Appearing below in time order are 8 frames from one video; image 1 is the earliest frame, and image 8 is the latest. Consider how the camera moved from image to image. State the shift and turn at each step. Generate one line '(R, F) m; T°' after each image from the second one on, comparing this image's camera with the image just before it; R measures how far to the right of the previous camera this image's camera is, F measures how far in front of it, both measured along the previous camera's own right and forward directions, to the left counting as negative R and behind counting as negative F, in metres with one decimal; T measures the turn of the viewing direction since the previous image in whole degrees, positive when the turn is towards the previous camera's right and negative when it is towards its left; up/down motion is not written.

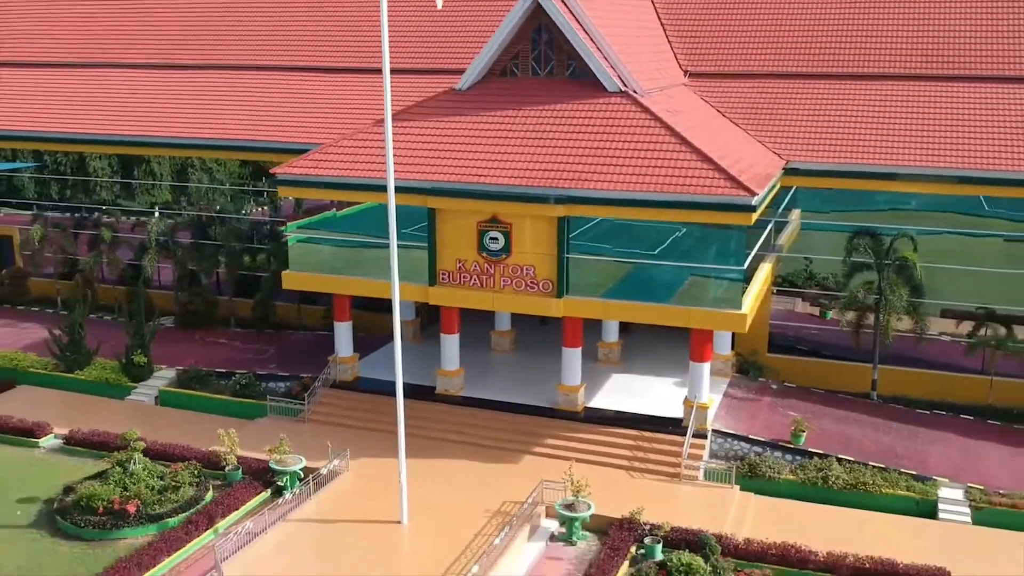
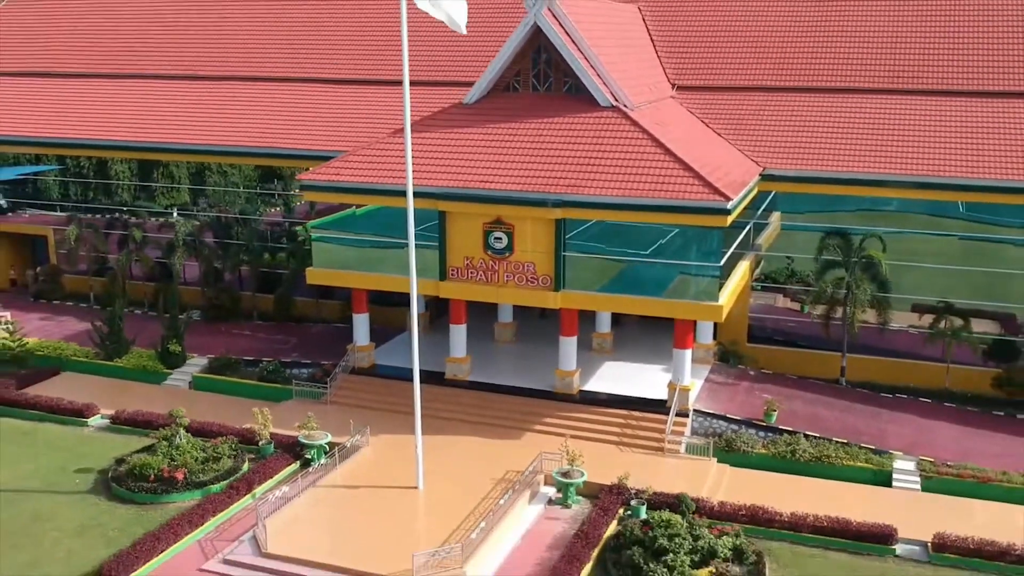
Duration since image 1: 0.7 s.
(-0.1, -2.0) m; 0°
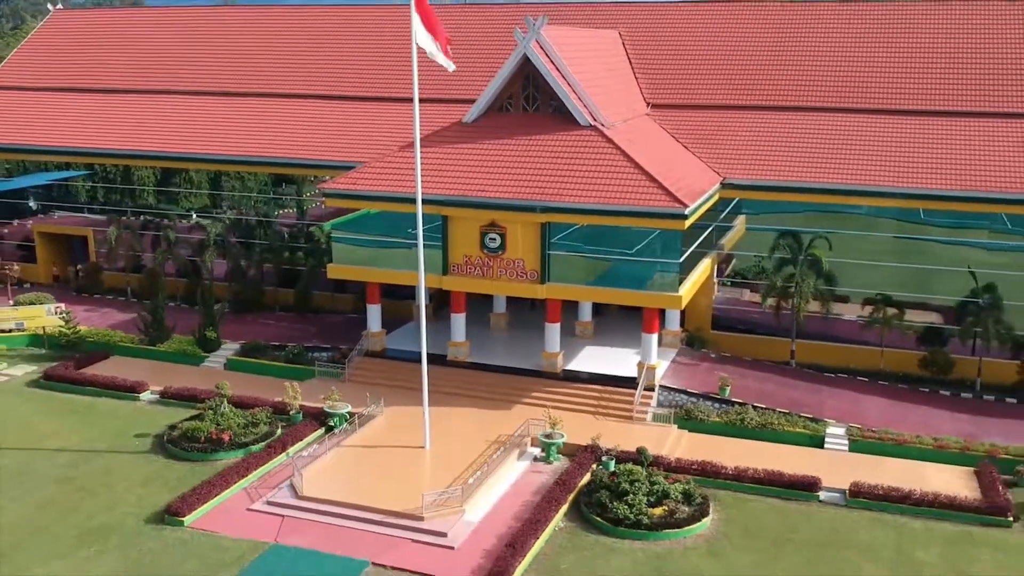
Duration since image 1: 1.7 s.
(+0.2, -3.2) m; 0°
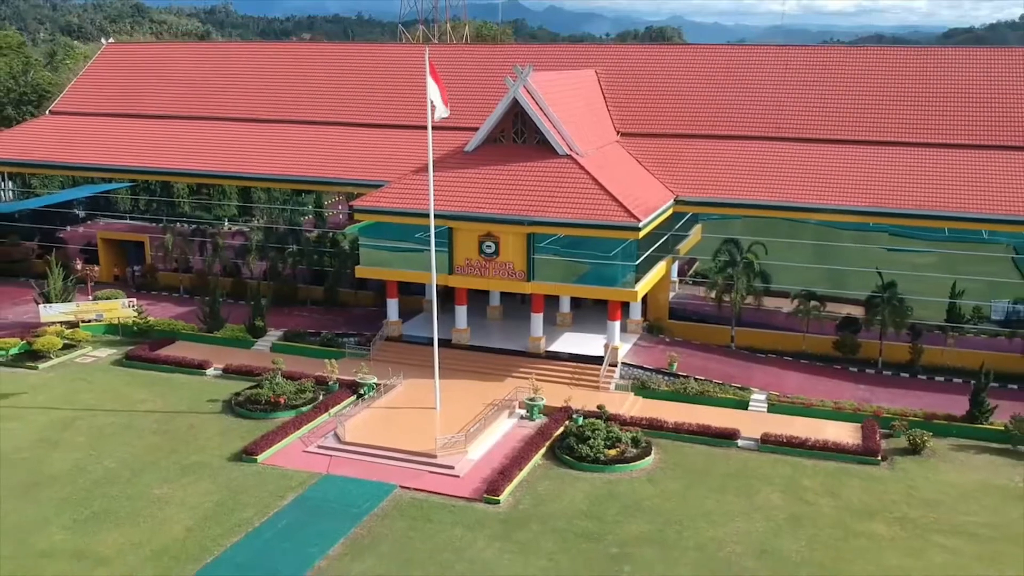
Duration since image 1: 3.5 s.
(+0.2, -5.6) m; 0°
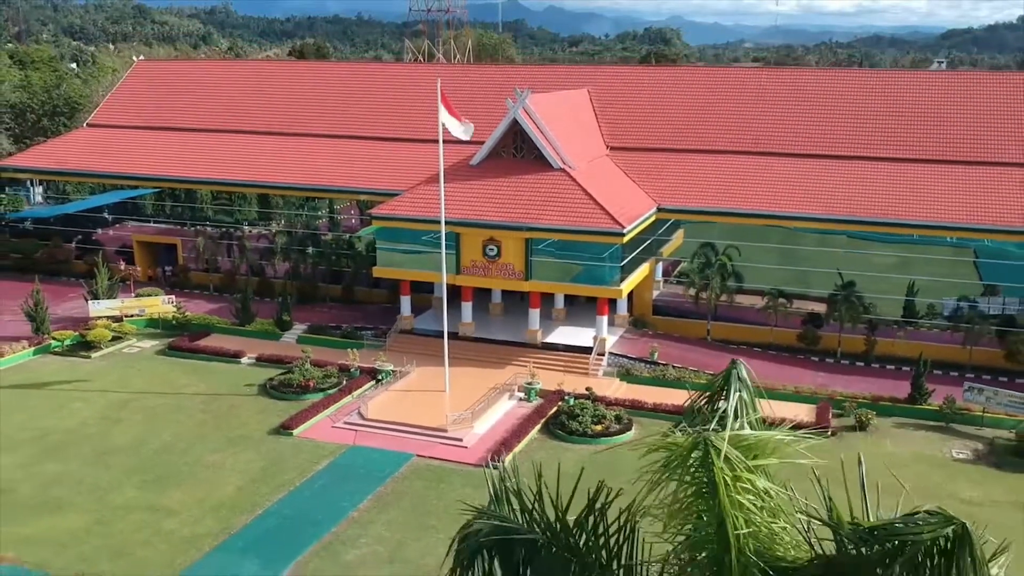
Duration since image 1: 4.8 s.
(0.0, -3.7) m; 0°
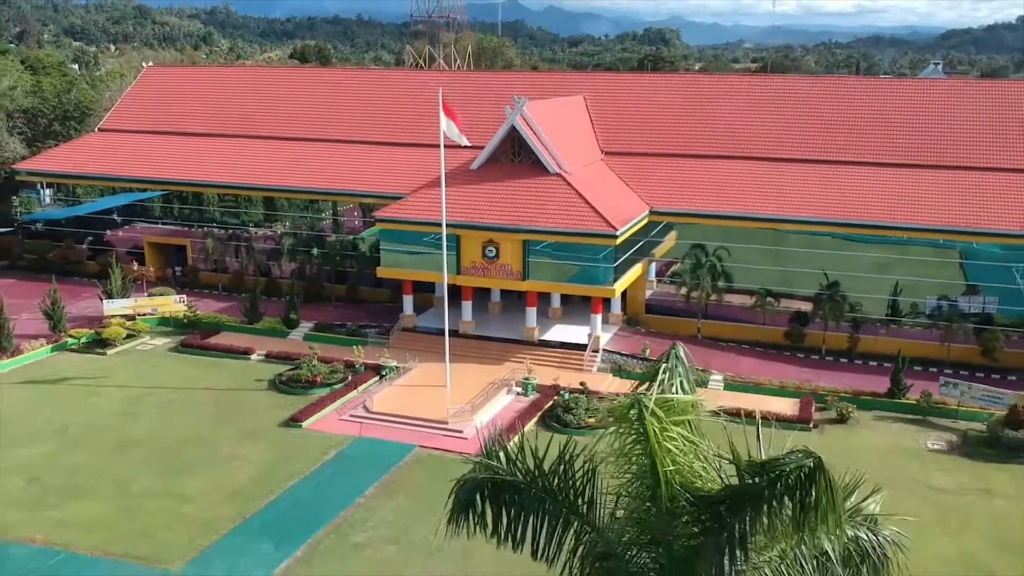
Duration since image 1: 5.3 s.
(+0.1, -1.4) m; 0°
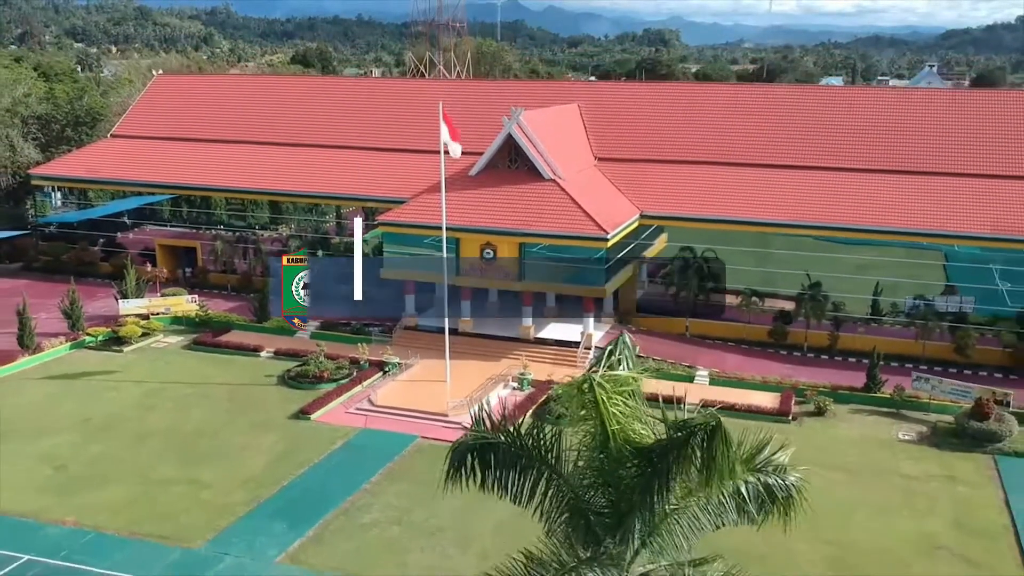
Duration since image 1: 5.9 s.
(+0.1, -1.7) m; 0°
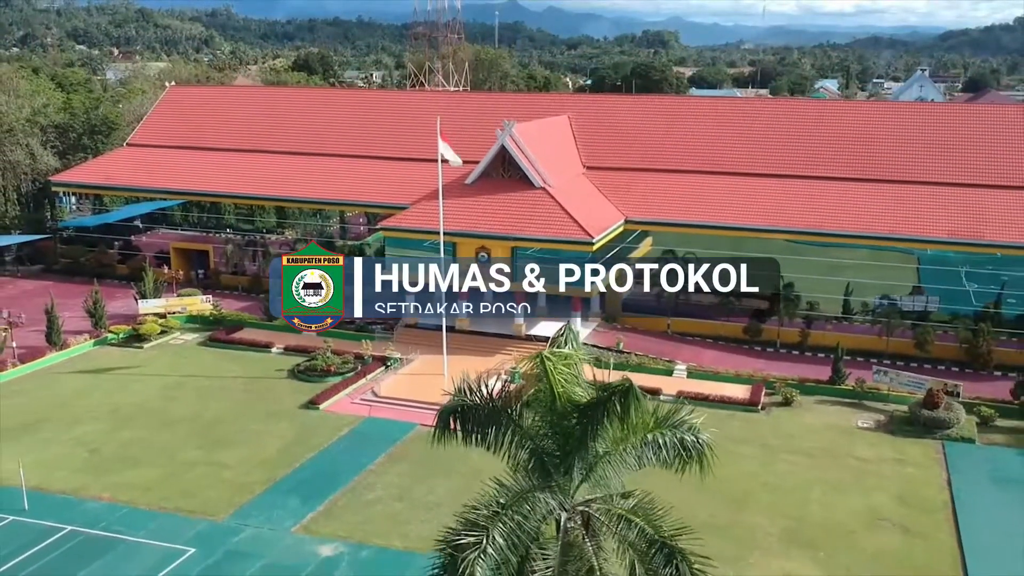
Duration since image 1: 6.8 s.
(+0.3, -2.7) m; 0°
